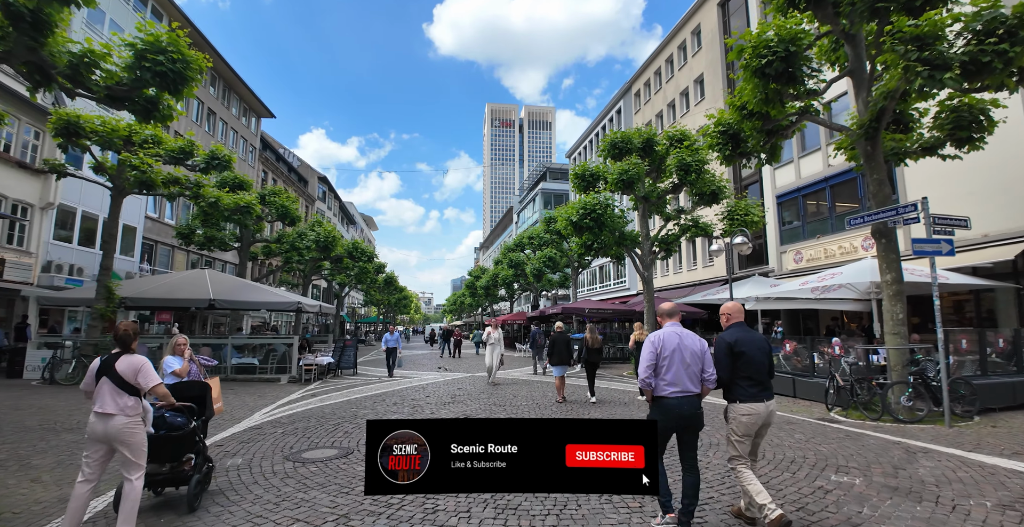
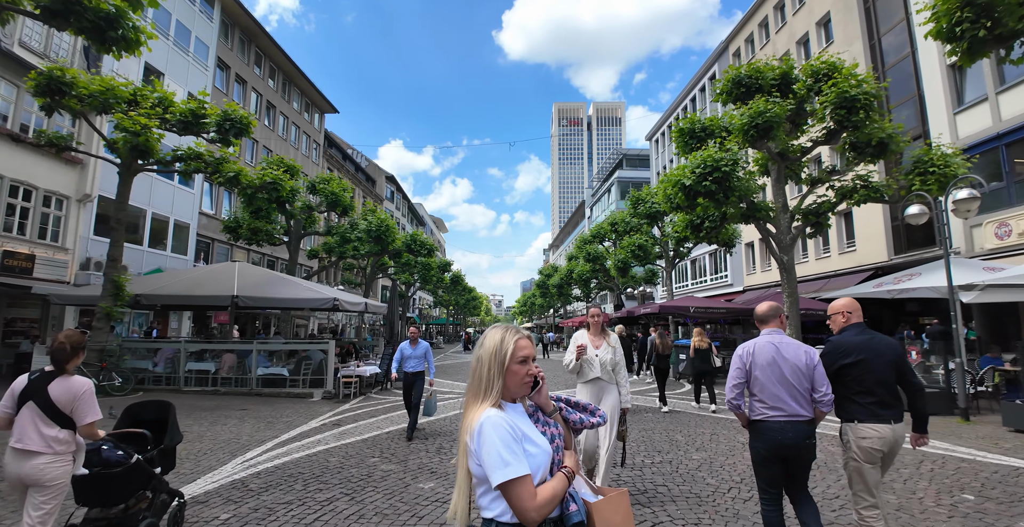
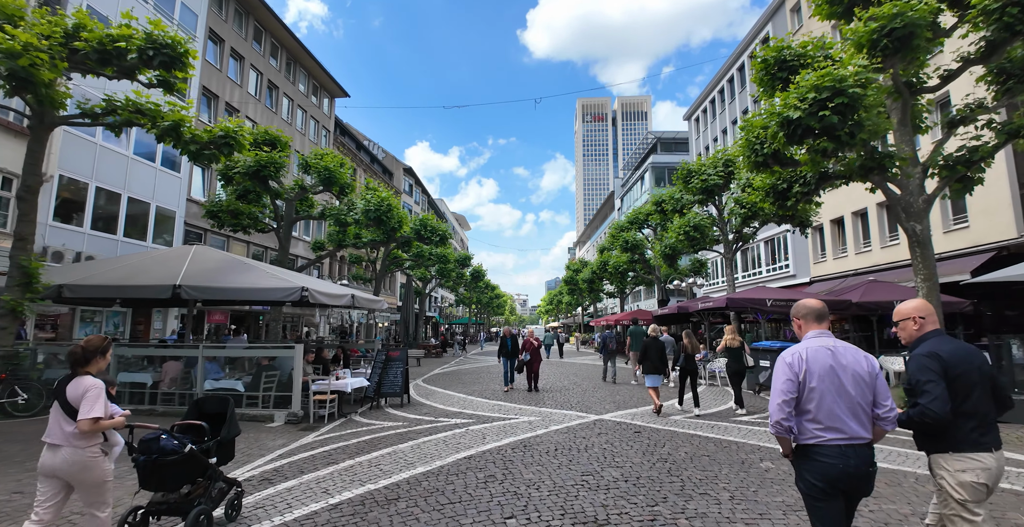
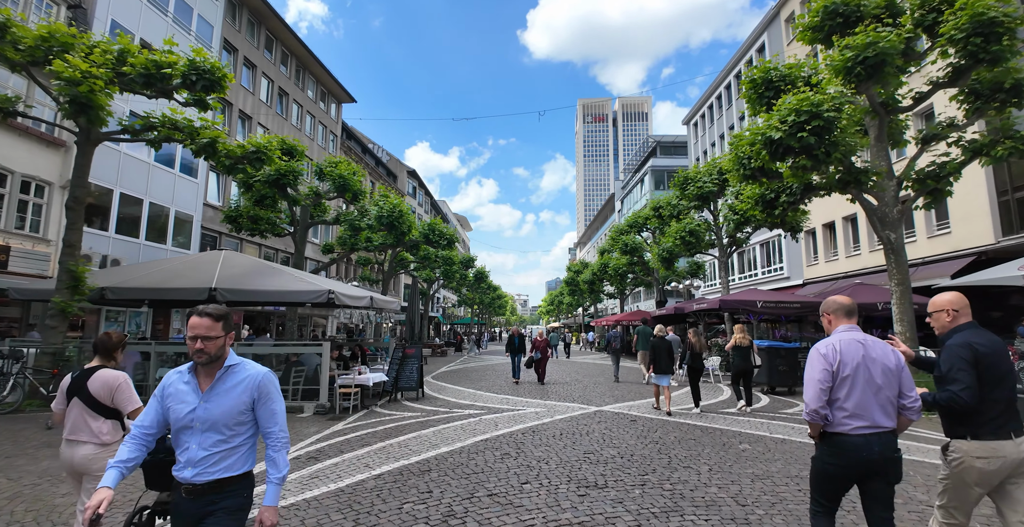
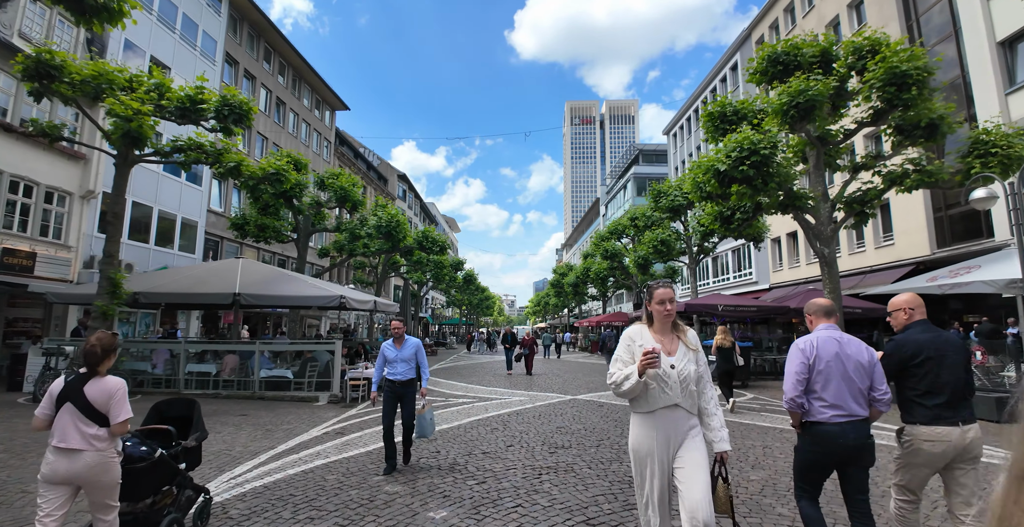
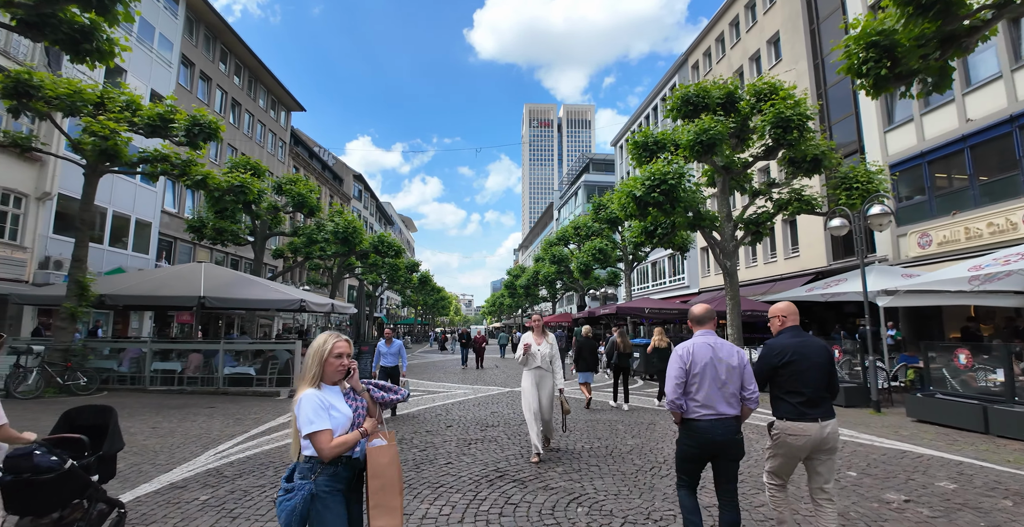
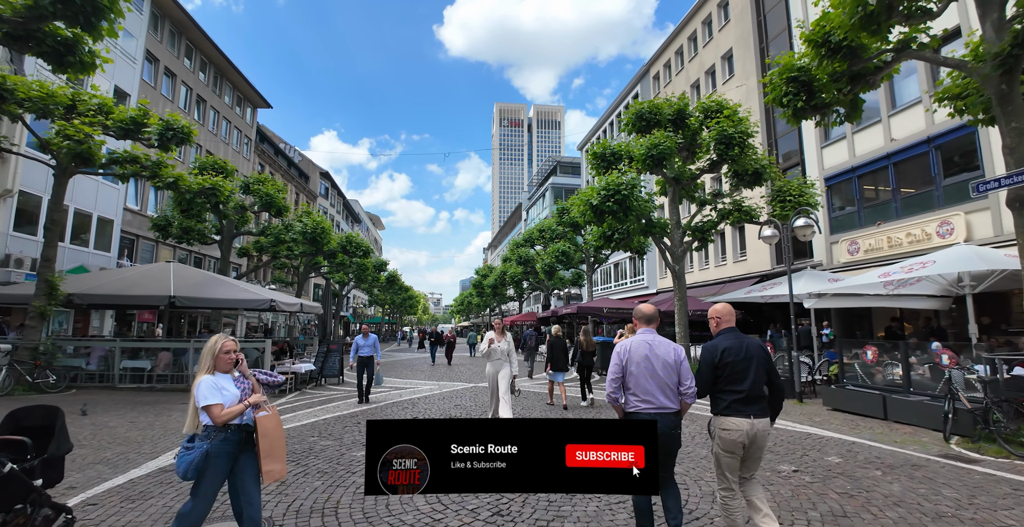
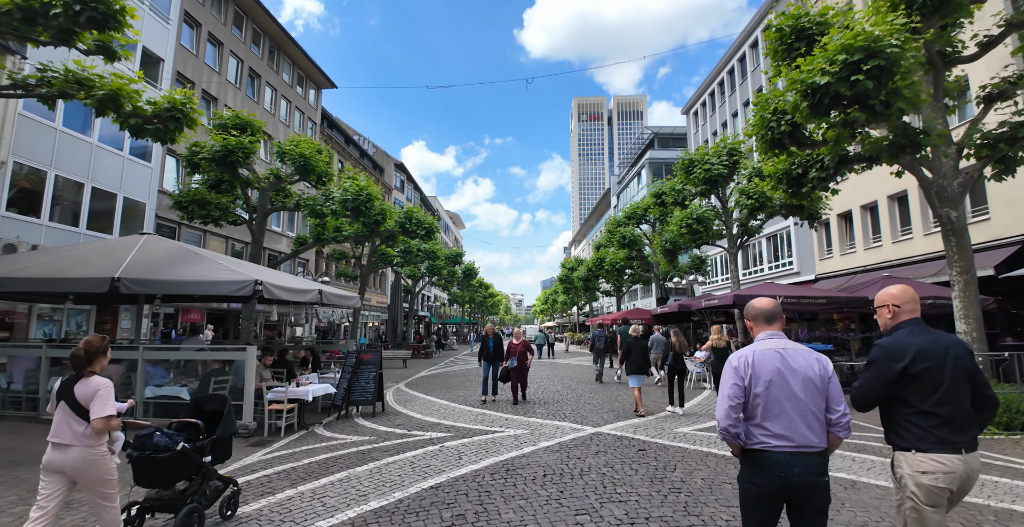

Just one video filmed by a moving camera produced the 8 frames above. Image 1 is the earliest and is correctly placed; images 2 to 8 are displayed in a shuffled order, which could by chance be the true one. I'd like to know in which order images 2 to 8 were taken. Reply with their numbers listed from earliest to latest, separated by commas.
7, 6, 2, 5, 4, 3, 8
